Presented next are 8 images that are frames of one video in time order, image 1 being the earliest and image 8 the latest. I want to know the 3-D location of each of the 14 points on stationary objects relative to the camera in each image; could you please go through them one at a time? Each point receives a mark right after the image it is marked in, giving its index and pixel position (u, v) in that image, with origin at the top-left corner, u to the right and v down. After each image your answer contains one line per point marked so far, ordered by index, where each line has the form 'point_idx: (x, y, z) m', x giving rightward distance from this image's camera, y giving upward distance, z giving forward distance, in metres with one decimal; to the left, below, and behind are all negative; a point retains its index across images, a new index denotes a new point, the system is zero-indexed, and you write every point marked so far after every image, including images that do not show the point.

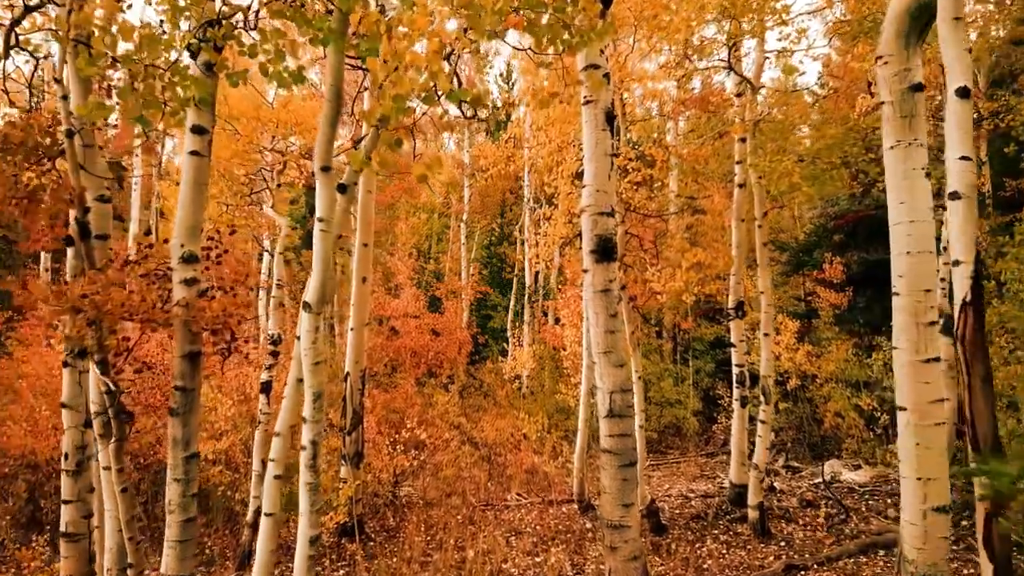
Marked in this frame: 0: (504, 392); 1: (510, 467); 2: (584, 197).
0: (-0.2, -2.5, +16.2) m
1: (0.0, -3.3, +12.4) m
2: (+0.6, +0.8, +5.8) m
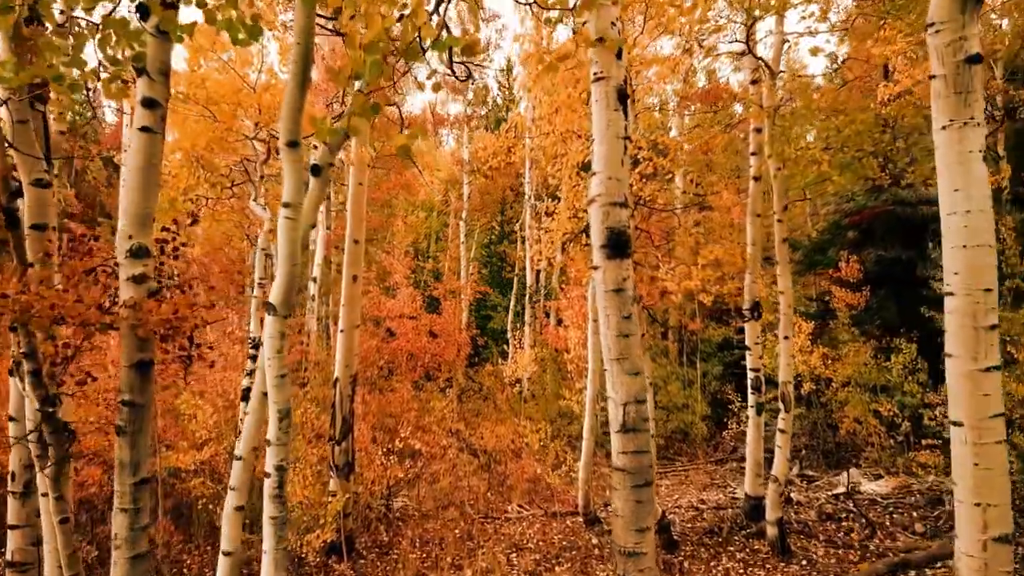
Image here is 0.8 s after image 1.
0: (-0.2, -2.5, +15.5) m
1: (0.0, -3.3, +11.8) m
2: (+0.6, +0.8, +5.2) m
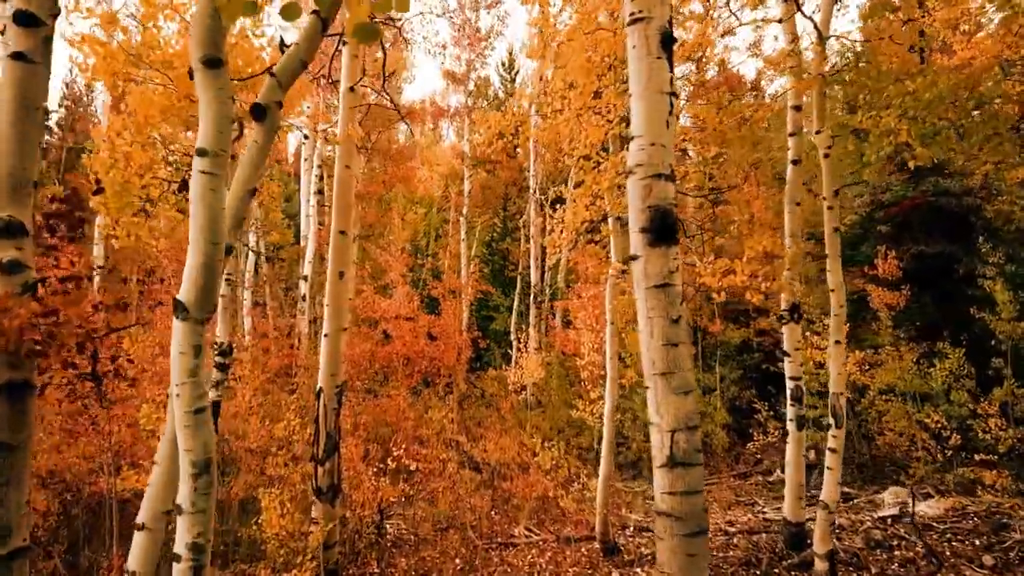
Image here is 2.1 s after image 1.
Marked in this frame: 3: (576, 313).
0: (-0.1, -2.5, +14.4) m
1: (+0.1, -3.3, +10.6) m
2: (+0.7, +0.8, +4.0) m
3: (+1.3, -0.5, +13.5) m
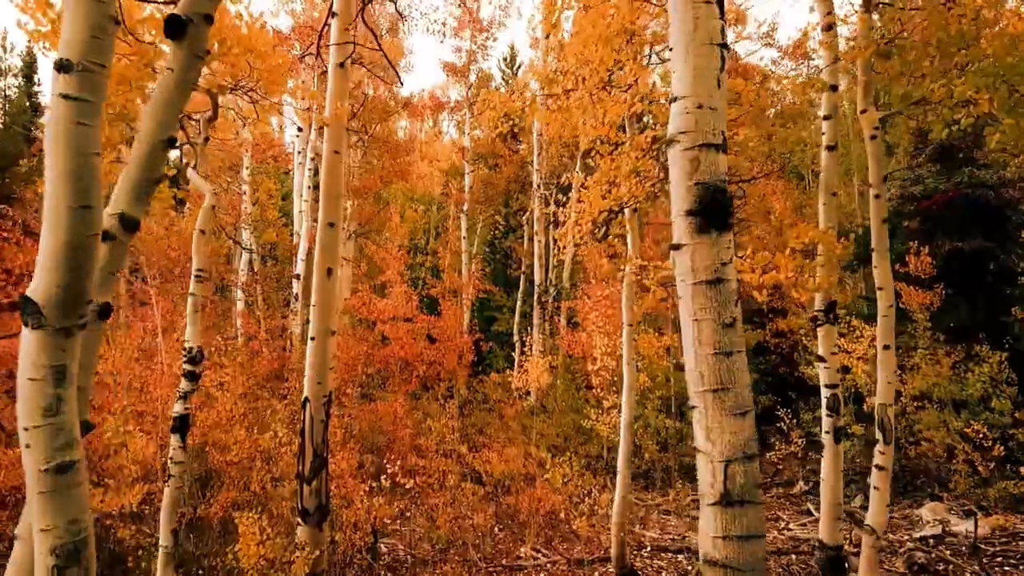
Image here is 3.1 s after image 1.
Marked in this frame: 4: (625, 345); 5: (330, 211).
0: (0.0, -2.5, +13.6) m
1: (+0.2, -3.2, +9.8) m
2: (+0.8, +0.8, +3.2) m
3: (+1.4, -0.5, +12.7) m
4: (+1.3, -0.7, +7.9) m
5: (-2.0, +0.8, +7.2) m
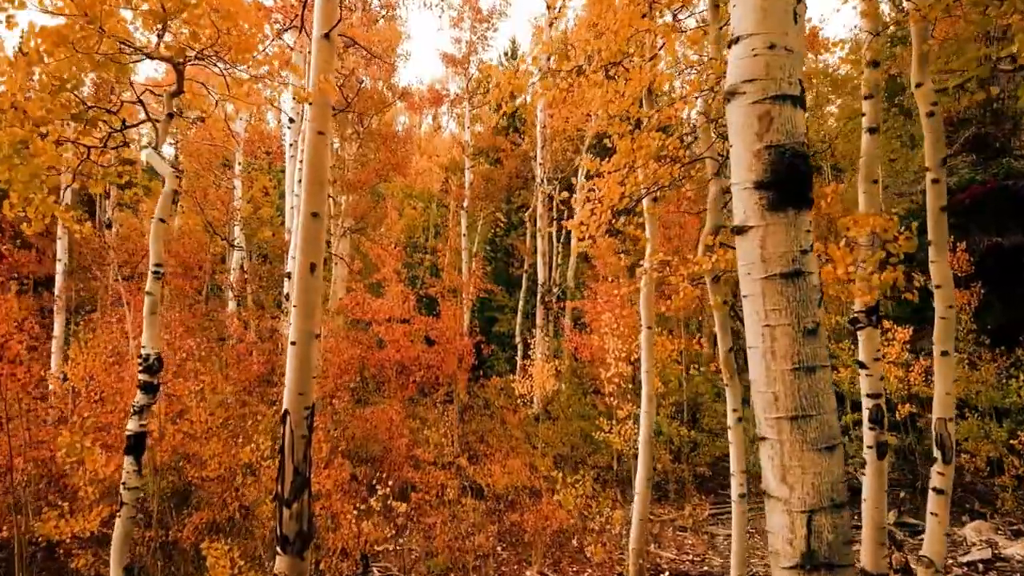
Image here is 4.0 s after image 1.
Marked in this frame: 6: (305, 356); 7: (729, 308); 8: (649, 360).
0: (+0.1, -2.4, +12.8) m
1: (+0.2, -3.2, +9.0) m
2: (+0.8, +0.8, +2.4) m
3: (+1.4, -0.5, +11.9) m
4: (+1.4, -0.7, +7.1) m
5: (-1.9, +0.8, +6.4) m
6: (-1.9, -0.6, +6.3) m
7: (+1.9, -0.2, +5.8) m
8: (+1.5, -0.8, +7.2) m
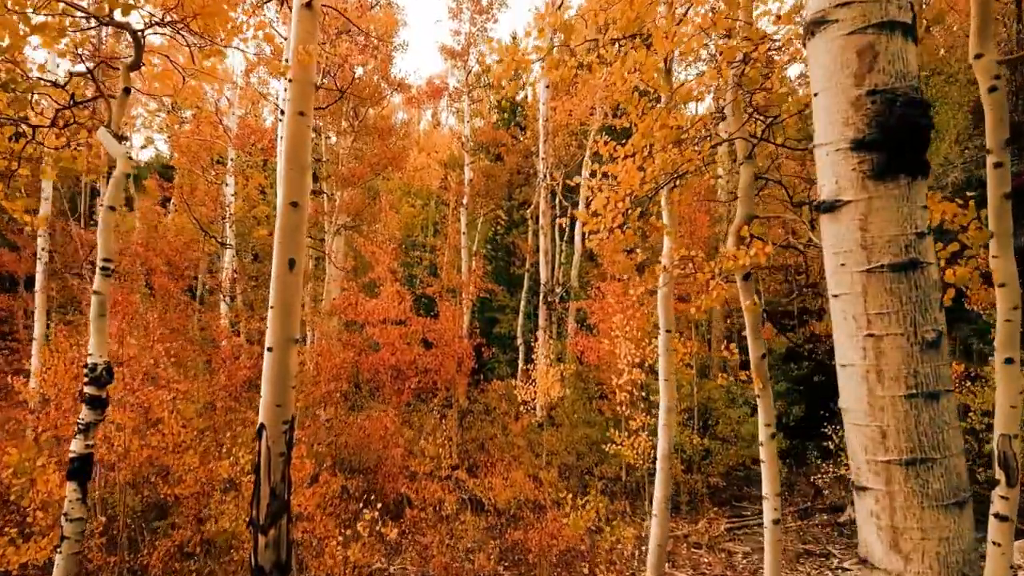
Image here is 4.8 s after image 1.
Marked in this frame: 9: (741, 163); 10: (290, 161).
0: (+0.1, -2.4, +12.1) m
1: (+0.3, -3.2, +8.3) m
2: (+0.9, +0.8, +1.7) m
3: (+1.5, -0.5, +11.3) m
4: (+1.4, -0.7, +6.5) m
5: (-1.9, +0.8, +5.7) m
6: (-1.9, -0.6, +5.6) m
7: (+1.9, -0.2, +5.2) m
8: (+1.5, -0.8, +6.5) m
9: (+1.7, +0.9, +5.1) m
10: (-1.9, +1.1, +5.7) m
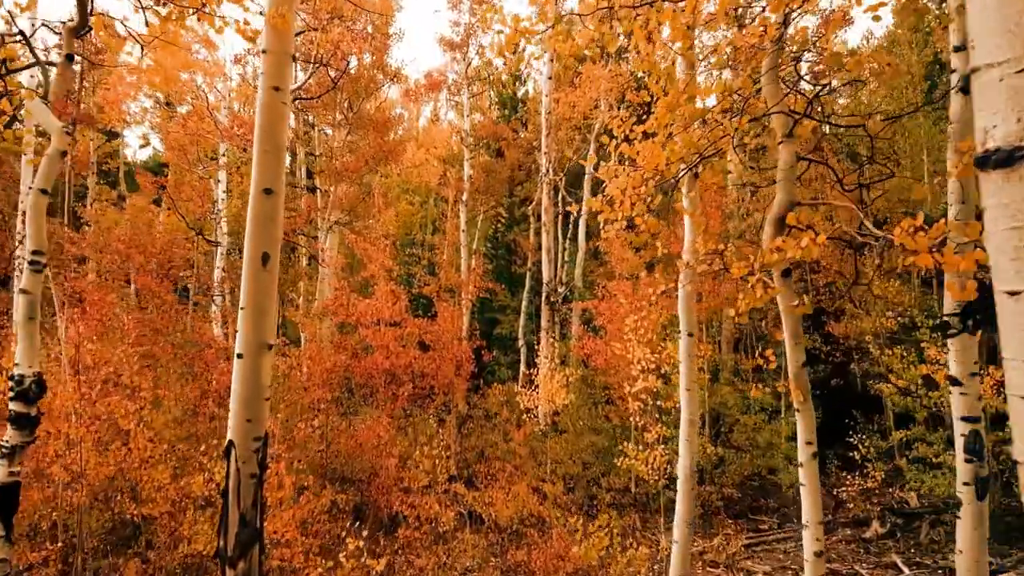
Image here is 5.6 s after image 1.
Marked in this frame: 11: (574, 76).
0: (+0.1, -2.4, +11.4) m
1: (+0.3, -3.2, +7.7) m
2: (+0.9, +0.9, +1.1) m
3: (+1.5, -0.4, +10.6) m
4: (+1.5, -0.6, +5.8) m
5: (-1.8, +0.8, +5.0) m
6: (-1.9, -0.6, +4.9) m
7: (+1.9, -0.2, +4.5) m
8: (+1.5, -0.7, +5.8) m
9: (+1.8, +1.0, +4.4) m
10: (-1.9, +1.1, +5.1) m
11: (+1.5, +5.1, +16.3) m
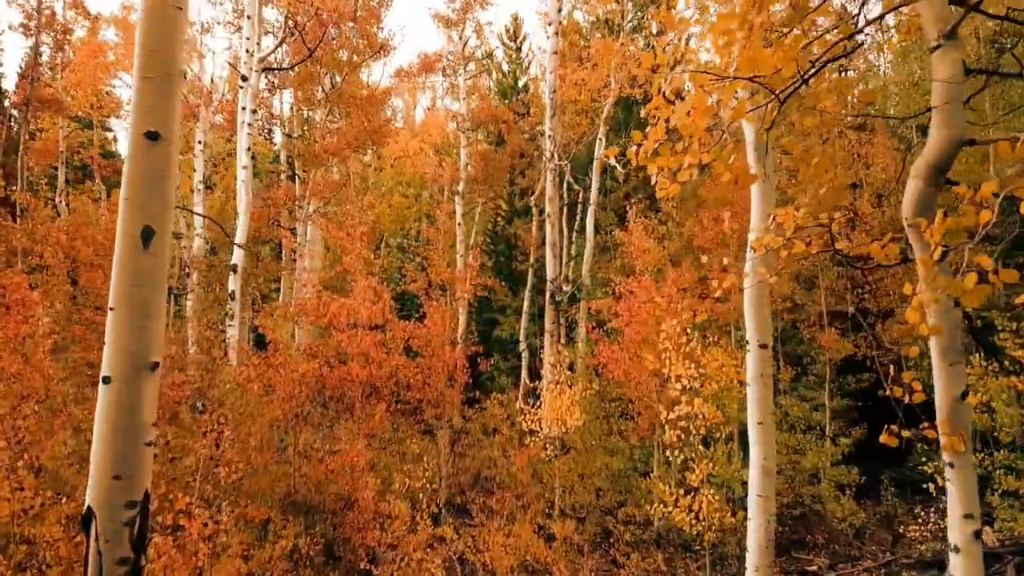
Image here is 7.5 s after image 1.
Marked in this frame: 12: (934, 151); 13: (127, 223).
0: (+0.1, -2.4, +9.8) m
1: (+0.3, -3.2, +6.0) m
2: (+0.9, +0.9, -0.6) m
3: (+1.5, -0.4, +9.0) m
4: (+1.5, -0.6, +4.2) m
5: (-1.8, +0.9, +3.4) m
6: (-1.9, -0.6, +3.3) m
7: (+1.9, -0.1, +2.9) m
8: (+1.5, -0.7, +4.2) m
9: (+1.8, +1.0, +2.8) m
10: (-1.9, +1.2, +3.4) m
11: (+1.5, +5.2, +14.7) m
12: (+1.7, +0.6, +2.8) m
13: (-1.9, +0.2, +3.3) m
